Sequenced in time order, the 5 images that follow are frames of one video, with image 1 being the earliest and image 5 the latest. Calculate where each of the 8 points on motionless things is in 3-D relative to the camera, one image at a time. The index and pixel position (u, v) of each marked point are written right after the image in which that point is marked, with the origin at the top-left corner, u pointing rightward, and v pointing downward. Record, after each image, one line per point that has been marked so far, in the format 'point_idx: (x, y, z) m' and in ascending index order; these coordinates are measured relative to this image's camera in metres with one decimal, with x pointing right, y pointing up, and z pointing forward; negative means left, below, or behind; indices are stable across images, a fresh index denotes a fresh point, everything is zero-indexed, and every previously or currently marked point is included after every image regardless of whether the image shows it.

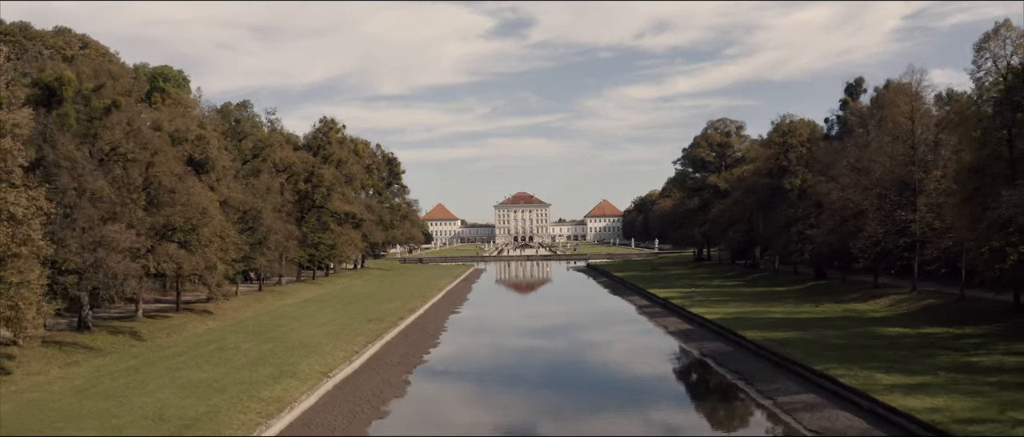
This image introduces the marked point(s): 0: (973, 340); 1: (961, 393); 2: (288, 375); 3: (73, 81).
0: (+10.7, -2.8, +16.3) m
1: (+7.3, -2.8, +11.5) m
2: (-4.5, -3.1, +14.2) m
3: (-10.8, +3.1, +17.8) m
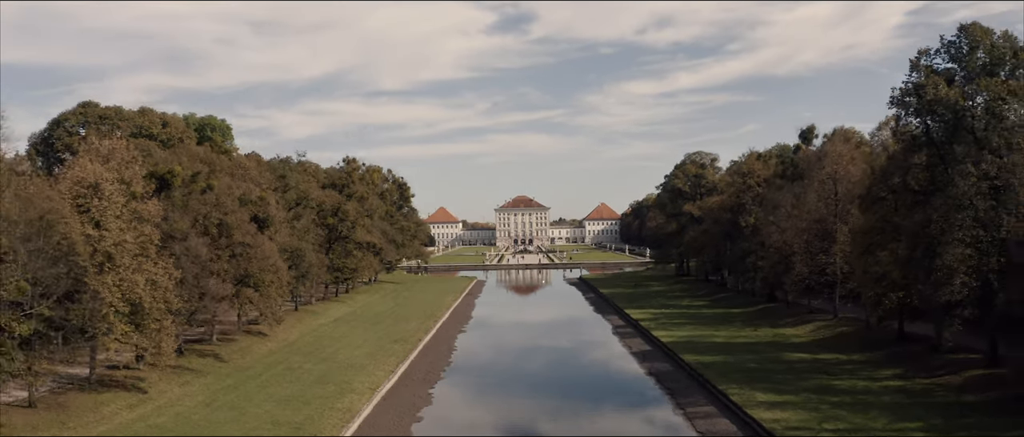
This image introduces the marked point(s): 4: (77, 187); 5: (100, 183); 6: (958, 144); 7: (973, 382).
0: (+10.6, -4.6, +22.0) m
1: (+7.1, -4.7, +17.2) m
2: (-4.6, -4.9, +19.9) m
3: (-11.0, +1.4, +23.5) m
4: (-11.6, +0.8, +18.8) m
5: (-11.2, +0.9, +18.9) m
6: (+12.2, +1.9, +19.3) m
7: (+12.5, -4.0, +18.9) m
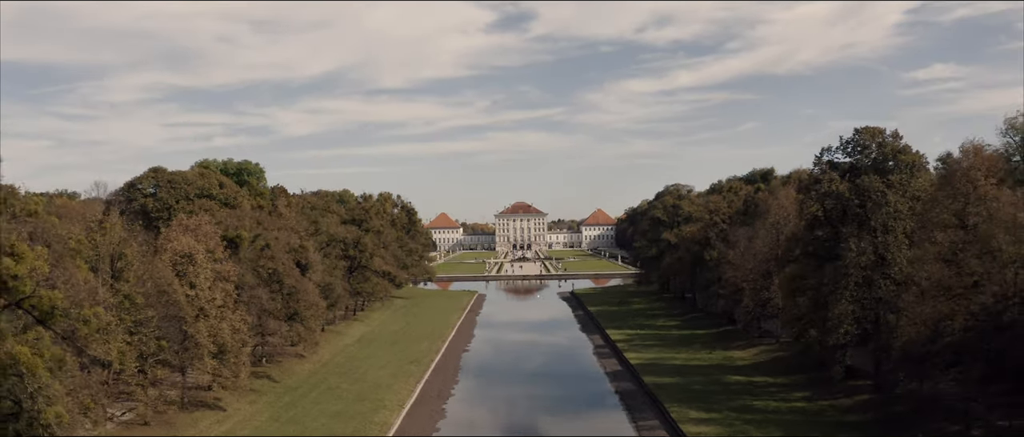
0: (+10.4, -6.7, +28.1) m
1: (+6.9, -6.8, +23.2) m
2: (-4.8, -7.0, +26.0) m
3: (-11.2, -0.8, +29.5) m
4: (-11.8, -1.3, +24.8) m
5: (-11.4, -1.2, +24.9) m
6: (+12.0, -0.2, +25.3) m
7: (+12.3, -6.2, +24.9) m
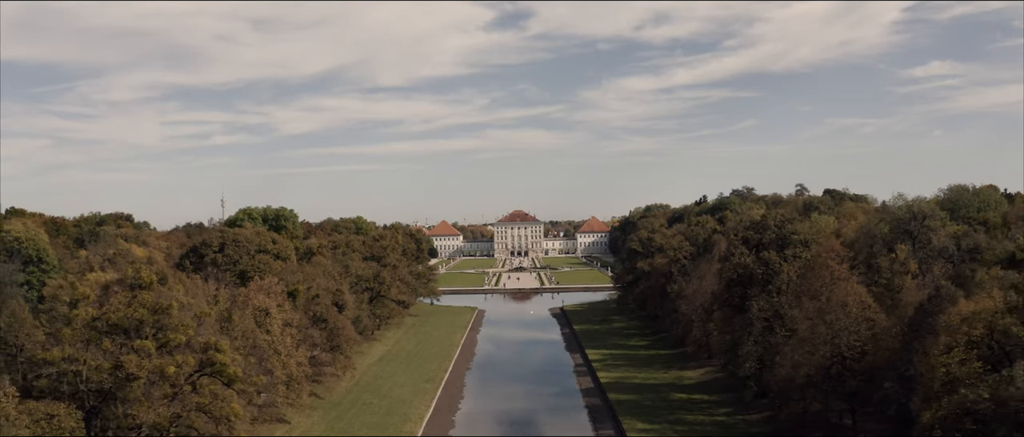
0: (+10.0, -9.7, +36.7) m
1: (+6.6, -9.8, +31.9) m
2: (-5.2, -10.0, +34.6) m
3: (-11.5, -3.7, +38.1) m
4: (-12.2, -4.3, +33.4) m
5: (-11.7, -4.2, +33.5) m
6: (+11.6, -3.2, +33.9) m
7: (+12.0, -9.1, +33.6) m
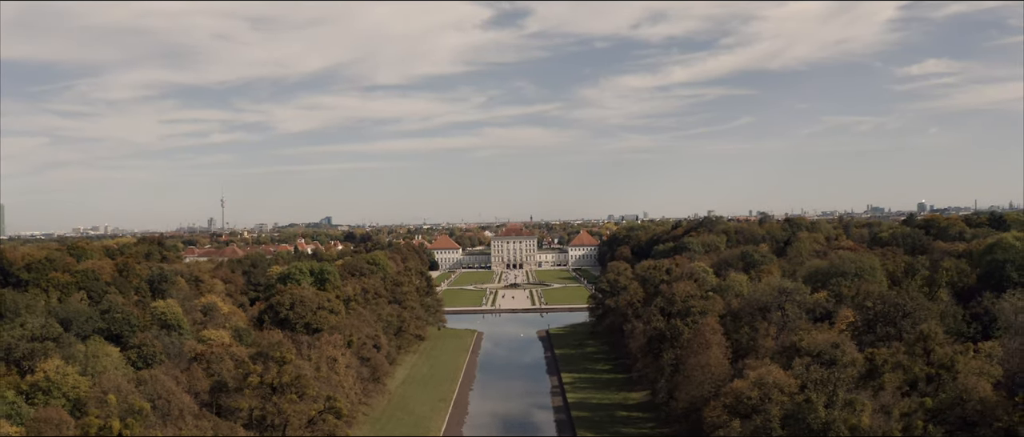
0: (+9.3, -15.0, +52.4) m
1: (+5.9, -15.2, +47.5) m
2: (-5.9, -15.4, +50.2) m
3: (-12.2, -9.1, +53.7) m
4: (-12.9, -9.7, +48.9) m
5: (-12.4, -9.6, +49.1) m
6: (+10.9, -8.5, +49.6) m
7: (+11.3, -14.5, +49.2) m
